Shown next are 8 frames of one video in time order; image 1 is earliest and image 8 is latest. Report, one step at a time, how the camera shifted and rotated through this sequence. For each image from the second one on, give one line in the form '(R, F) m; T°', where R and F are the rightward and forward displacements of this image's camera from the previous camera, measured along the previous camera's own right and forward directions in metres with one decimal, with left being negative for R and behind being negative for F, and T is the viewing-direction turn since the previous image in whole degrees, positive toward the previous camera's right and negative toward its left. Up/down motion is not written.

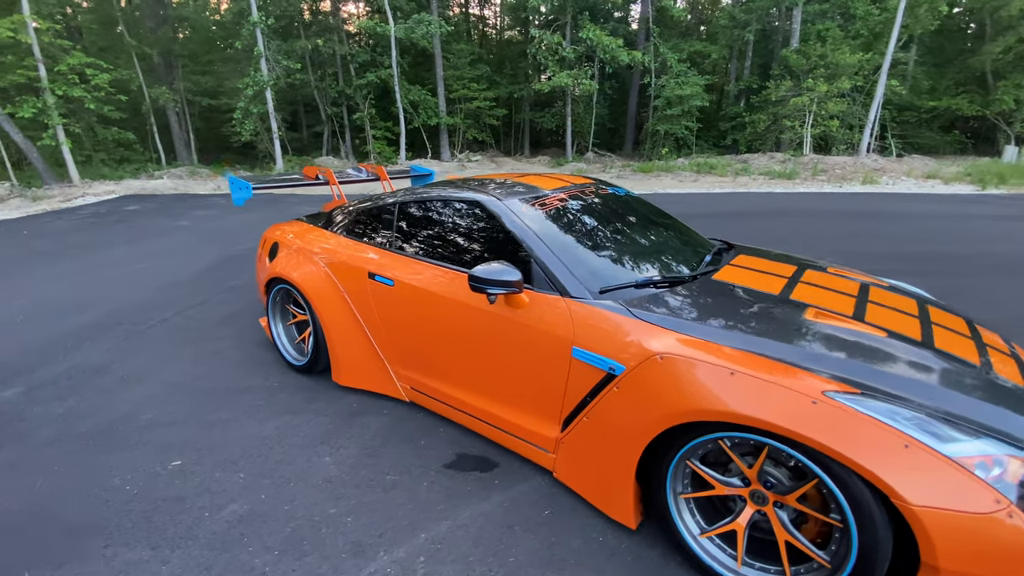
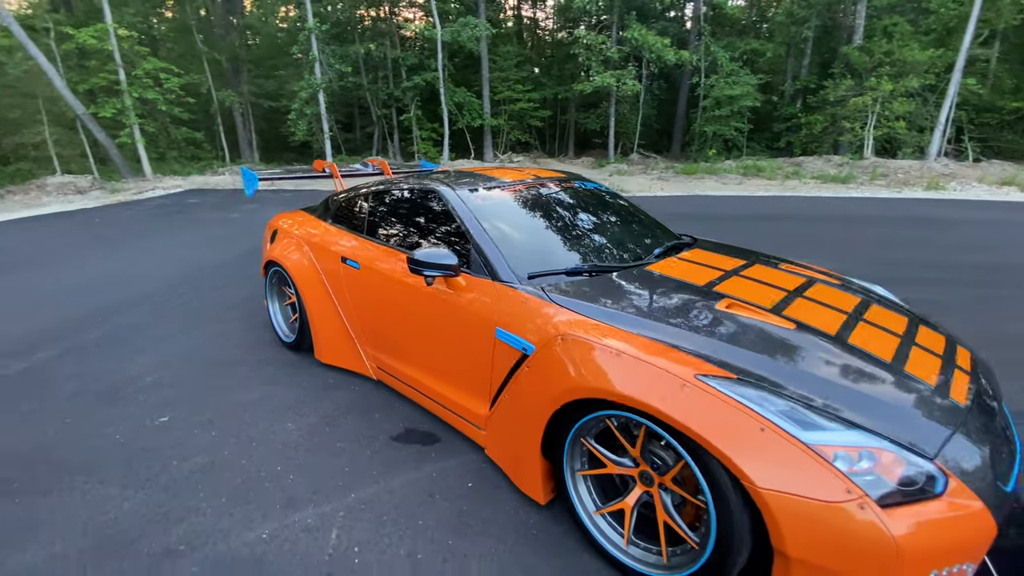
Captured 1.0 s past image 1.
(+0.6, -0.1) m; -6°
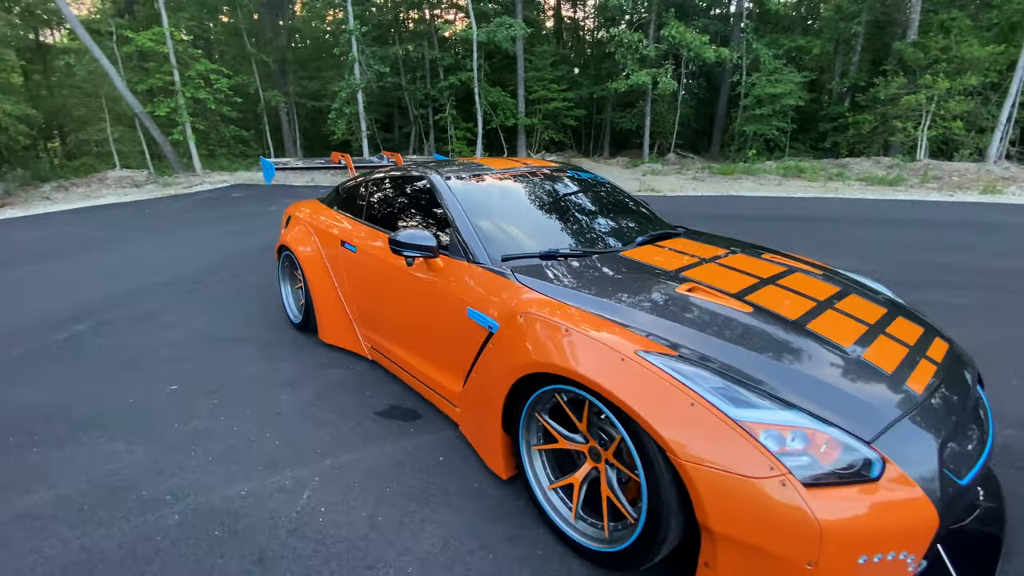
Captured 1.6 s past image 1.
(+0.3, -0.1) m; -4°
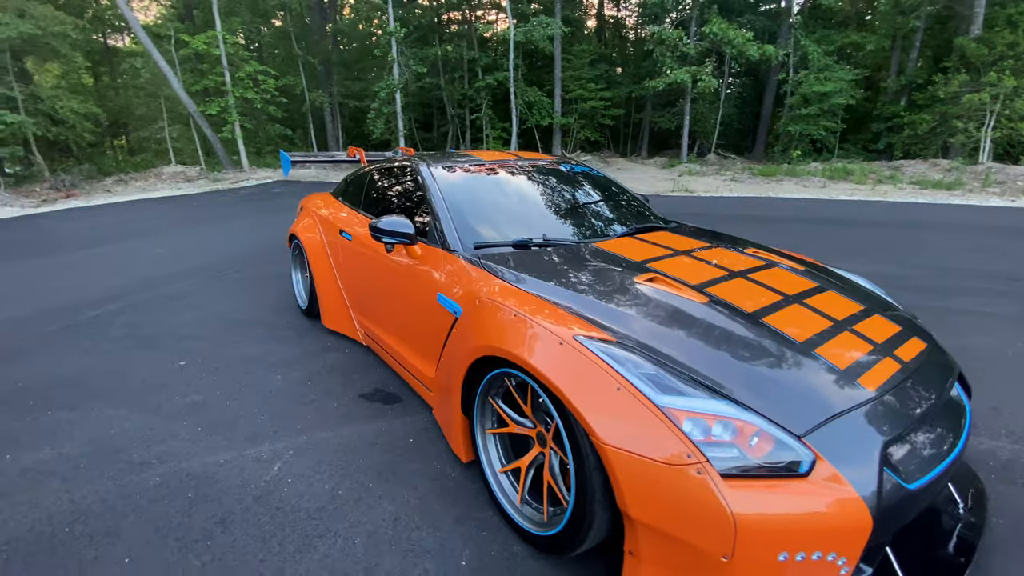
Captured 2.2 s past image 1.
(+0.3, 0.0) m; -5°
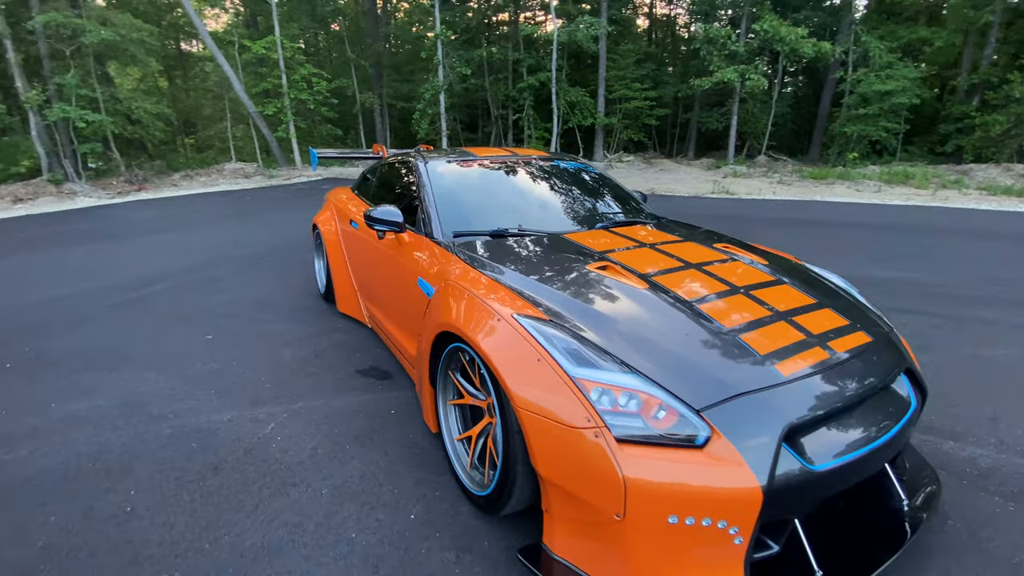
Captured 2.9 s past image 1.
(+0.4, -0.1) m; -5°
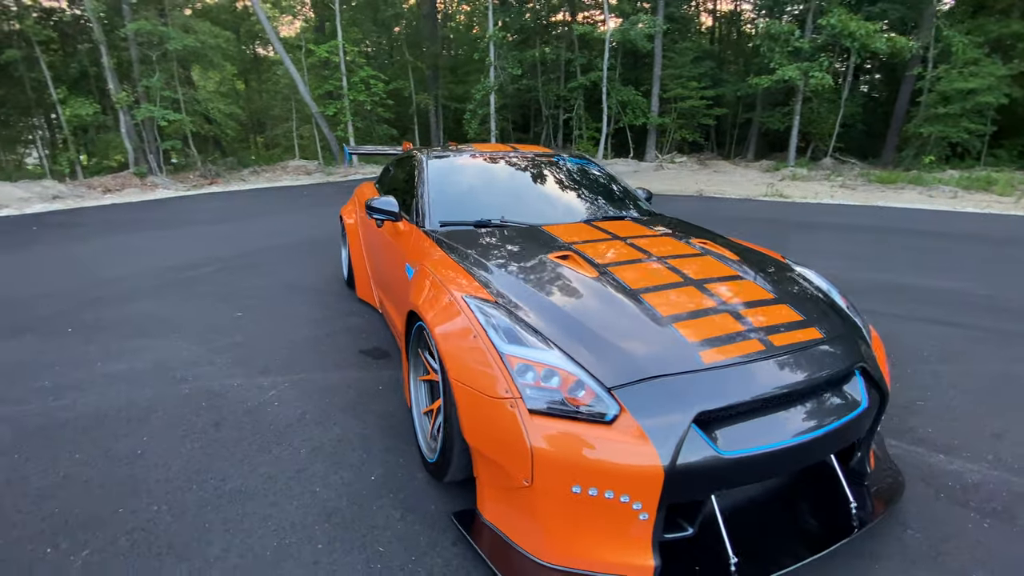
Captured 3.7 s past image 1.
(+0.4, -0.1) m; -6°
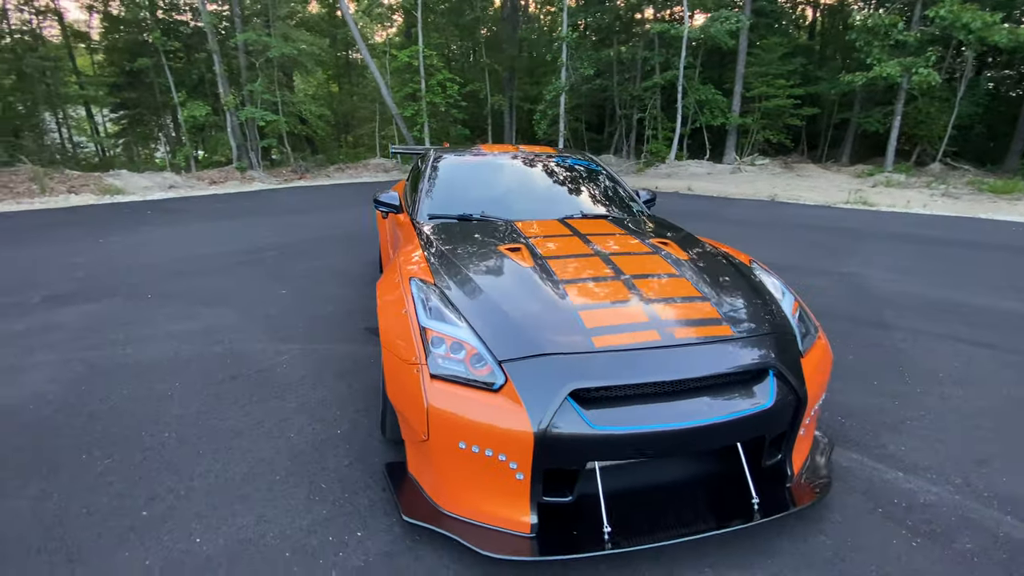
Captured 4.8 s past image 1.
(+0.6, -0.2) m; -9°
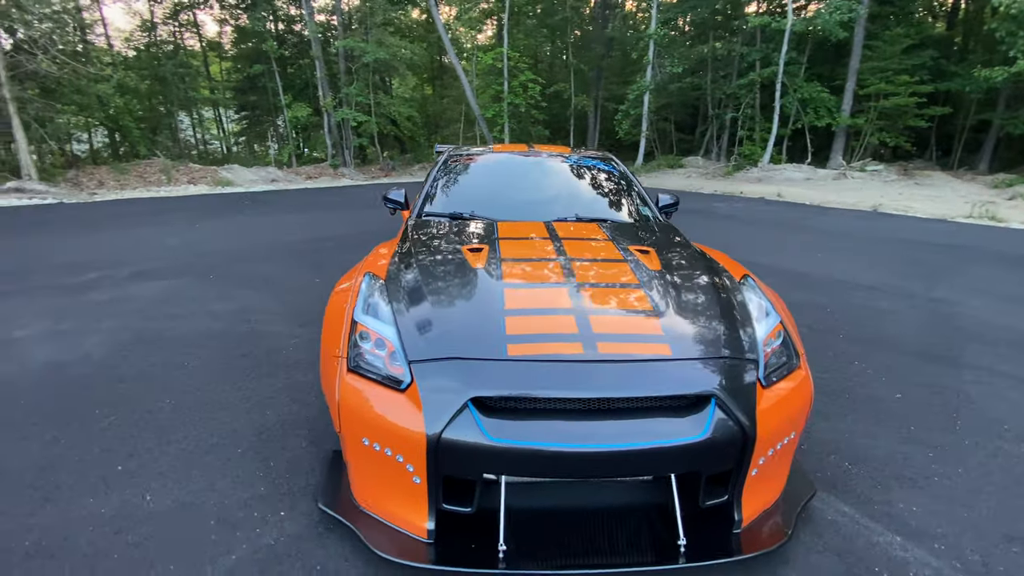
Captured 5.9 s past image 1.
(+0.6, +0.1) m; -10°
